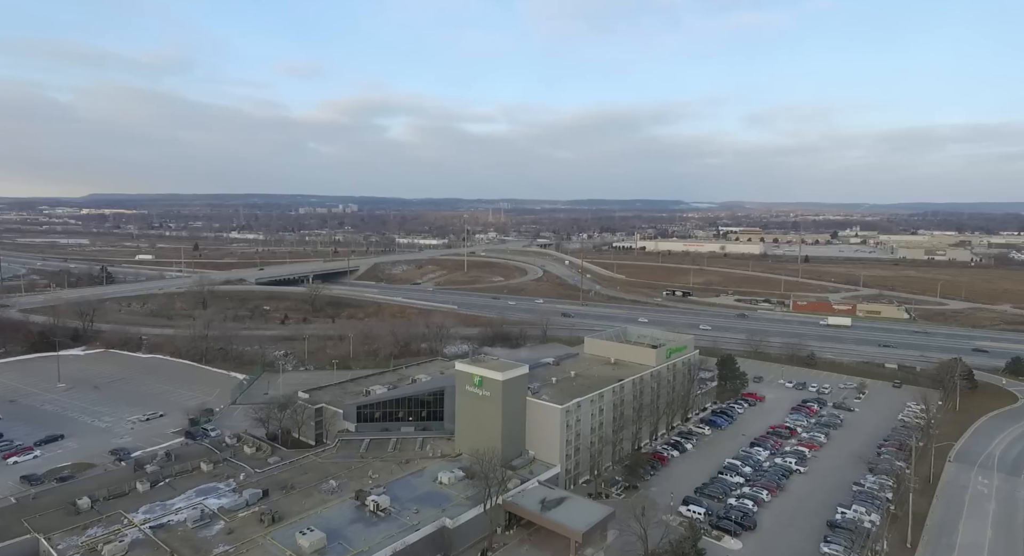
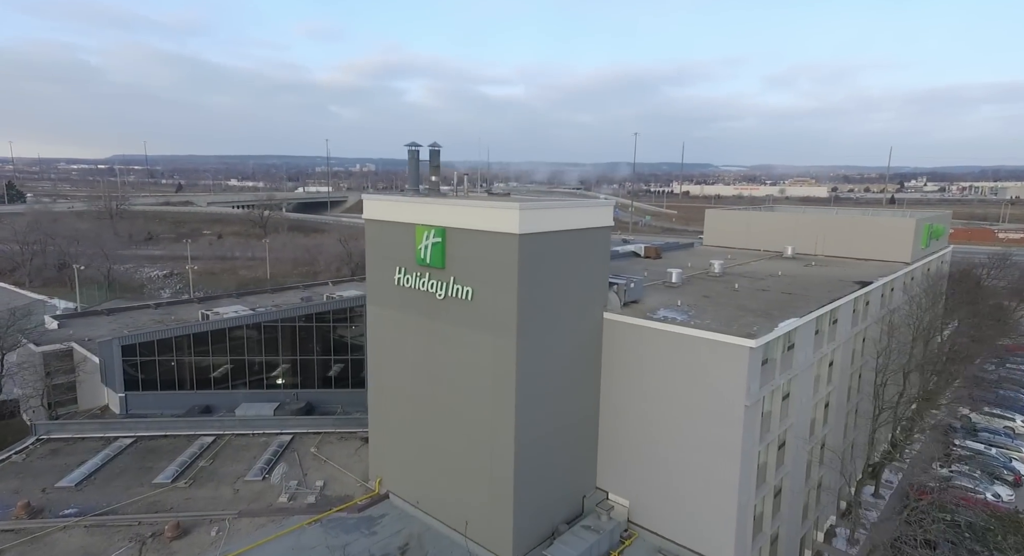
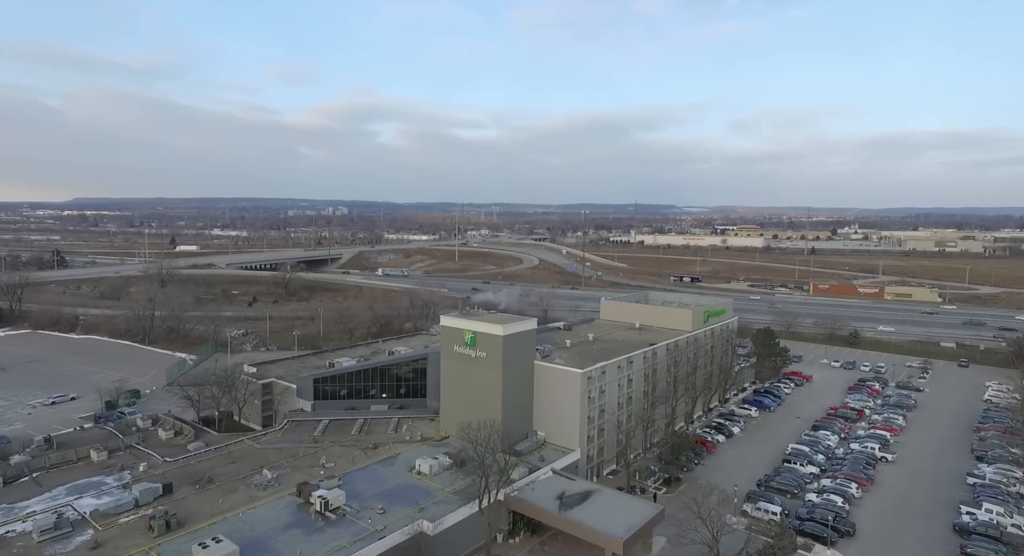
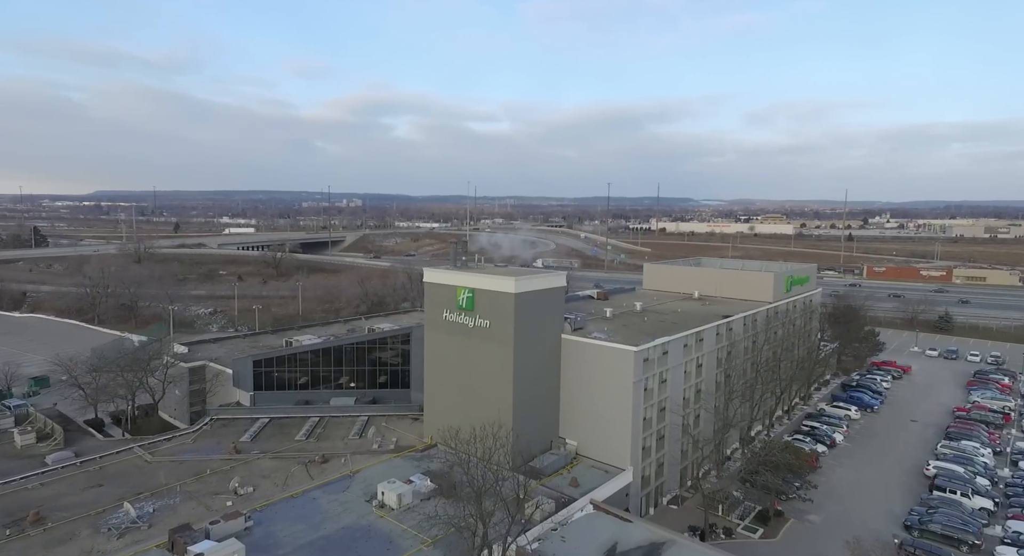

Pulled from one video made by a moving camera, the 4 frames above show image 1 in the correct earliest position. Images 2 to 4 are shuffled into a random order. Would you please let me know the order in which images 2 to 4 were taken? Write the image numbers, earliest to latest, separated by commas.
3, 4, 2
